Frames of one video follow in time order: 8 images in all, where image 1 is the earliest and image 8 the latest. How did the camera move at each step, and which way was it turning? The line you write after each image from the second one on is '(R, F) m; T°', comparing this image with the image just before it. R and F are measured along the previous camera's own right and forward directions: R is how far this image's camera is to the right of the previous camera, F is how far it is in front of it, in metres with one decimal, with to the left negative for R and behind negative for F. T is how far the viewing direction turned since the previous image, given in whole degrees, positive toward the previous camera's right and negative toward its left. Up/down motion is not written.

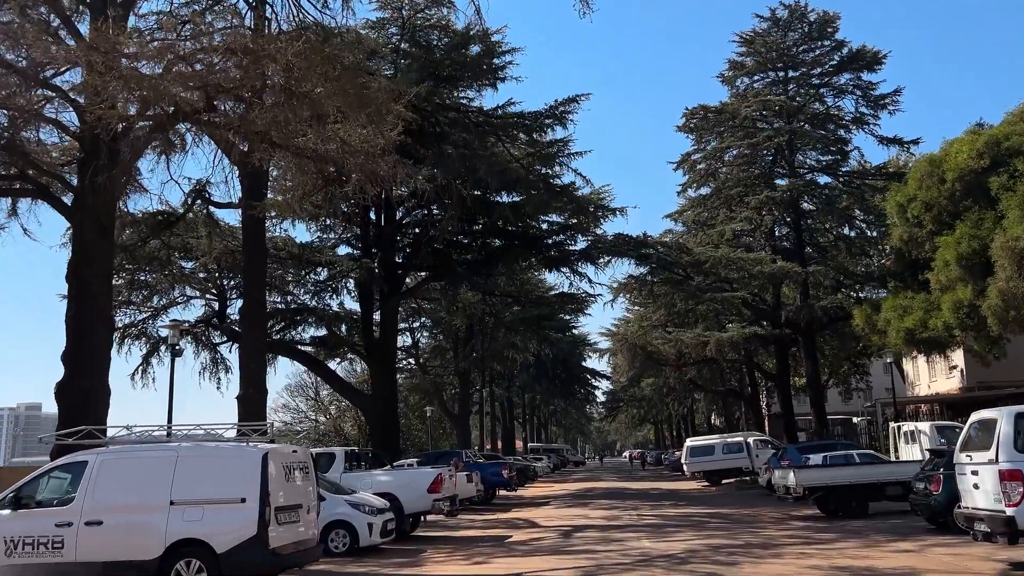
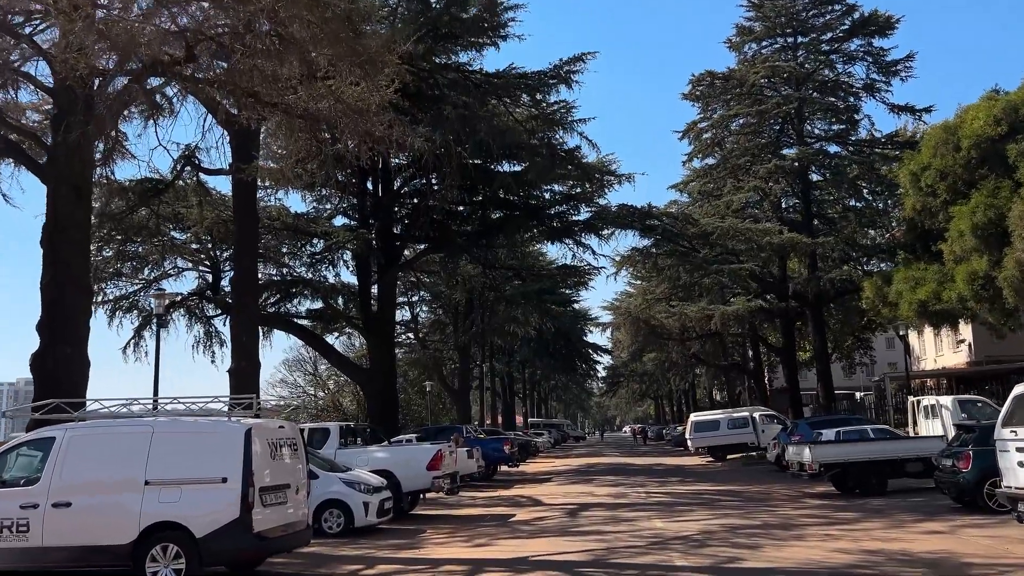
(-0.1, +0.8) m; 0°
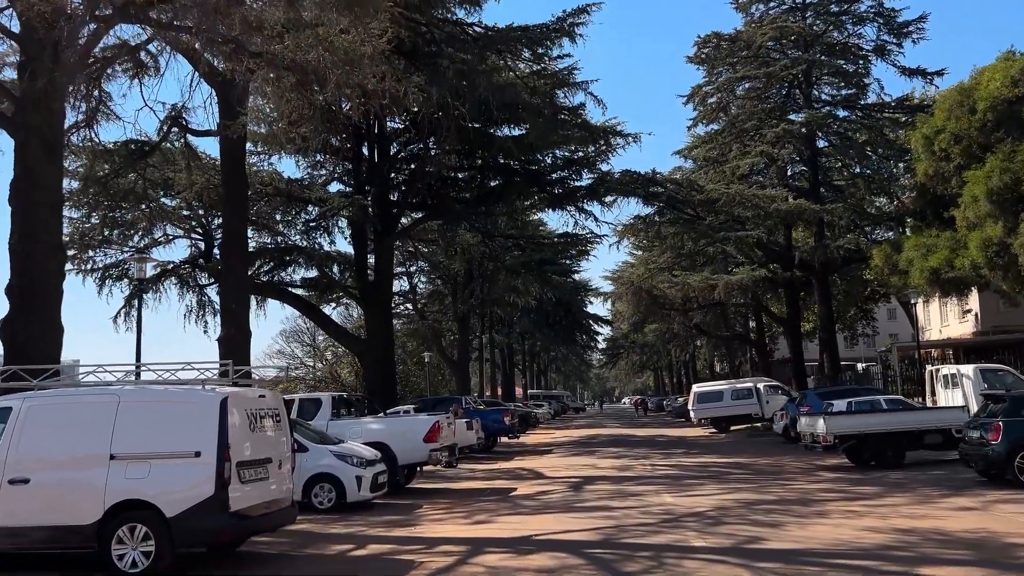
(0.0, +0.8) m; 0°
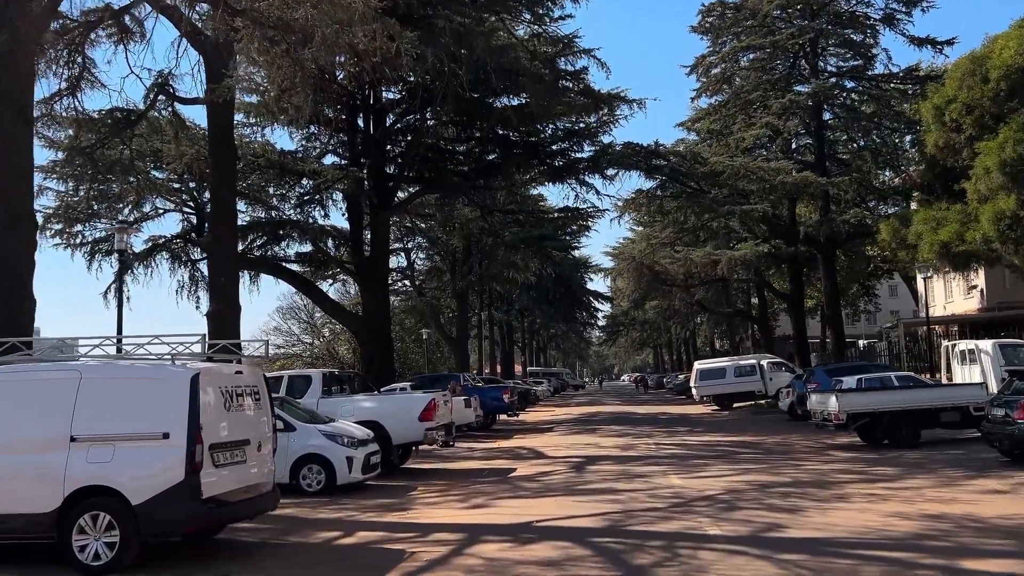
(0.0, +0.7) m; 0°
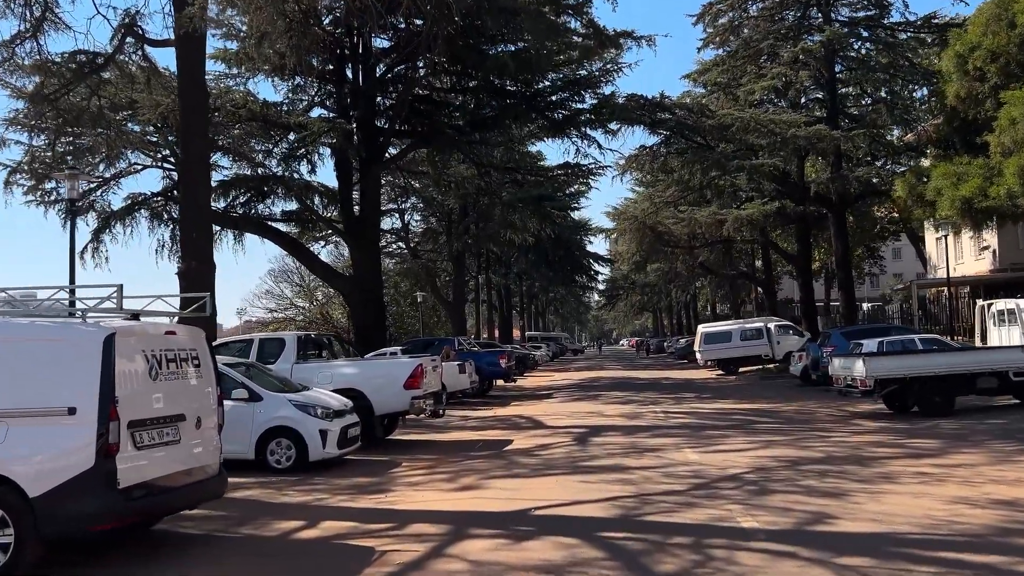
(0.0, +1.3) m; 0°
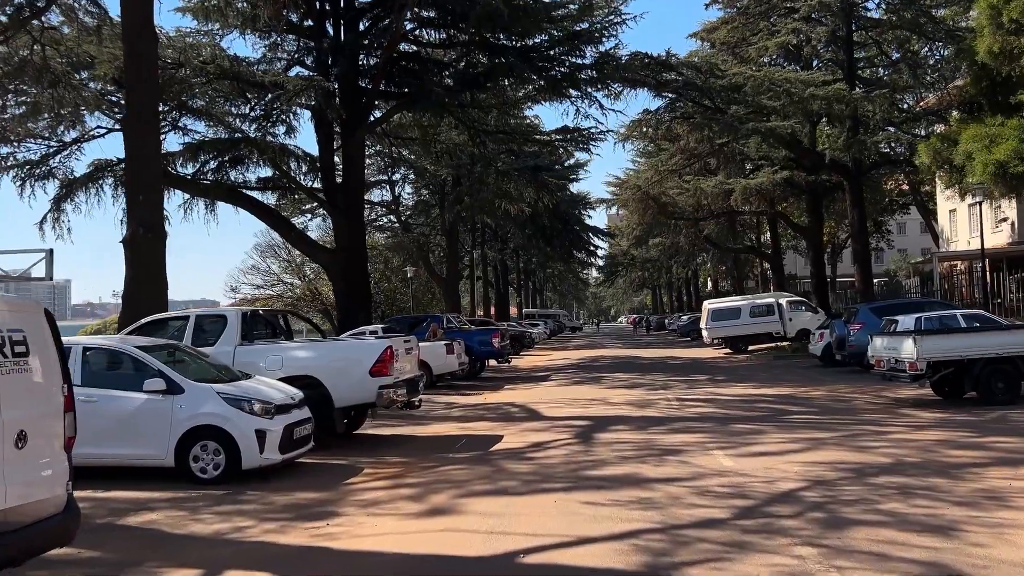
(+0.1, +2.0) m; 0°
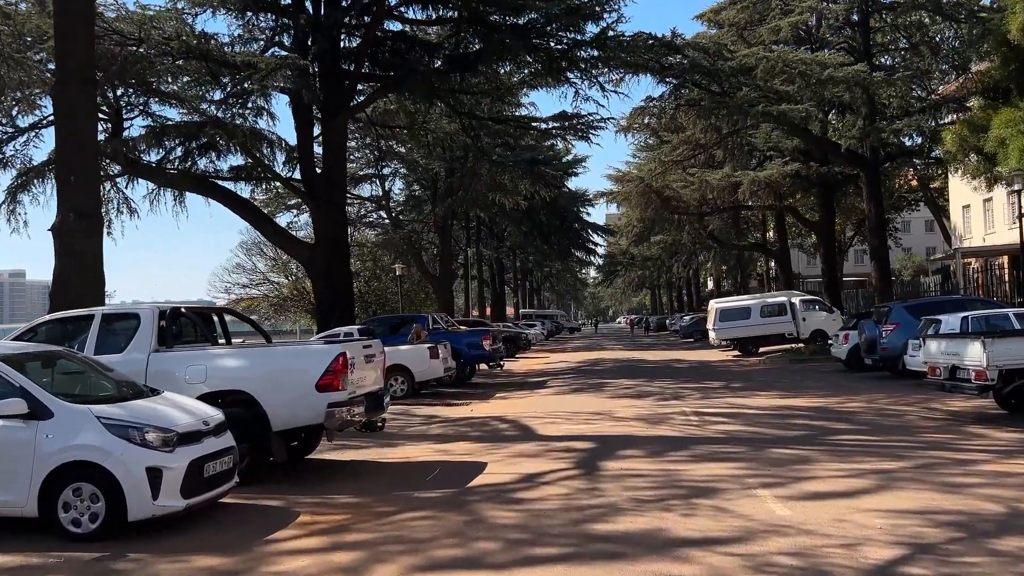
(+0.1, +1.9) m; 0°
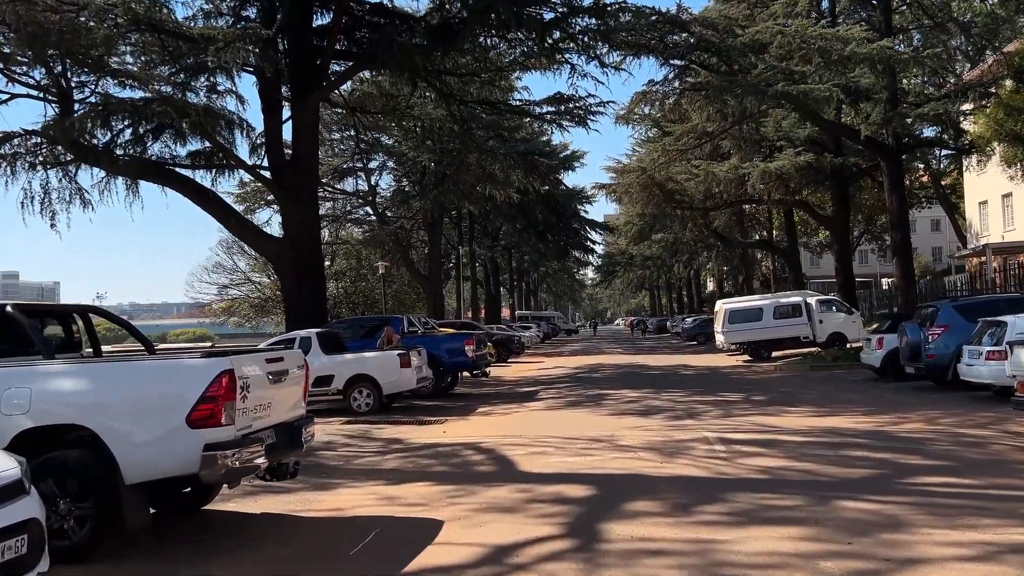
(+0.2, +2.3) m; 0°
